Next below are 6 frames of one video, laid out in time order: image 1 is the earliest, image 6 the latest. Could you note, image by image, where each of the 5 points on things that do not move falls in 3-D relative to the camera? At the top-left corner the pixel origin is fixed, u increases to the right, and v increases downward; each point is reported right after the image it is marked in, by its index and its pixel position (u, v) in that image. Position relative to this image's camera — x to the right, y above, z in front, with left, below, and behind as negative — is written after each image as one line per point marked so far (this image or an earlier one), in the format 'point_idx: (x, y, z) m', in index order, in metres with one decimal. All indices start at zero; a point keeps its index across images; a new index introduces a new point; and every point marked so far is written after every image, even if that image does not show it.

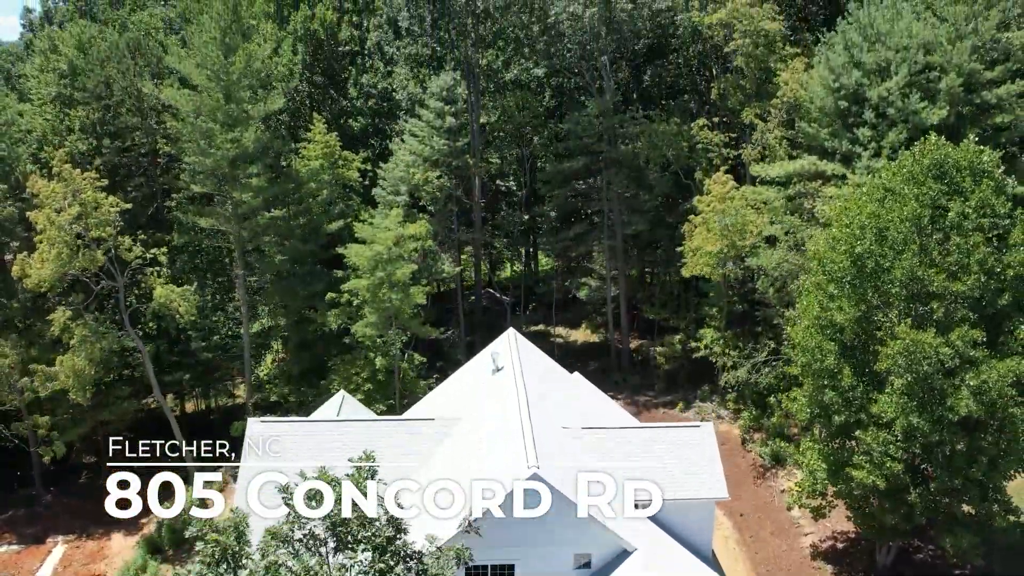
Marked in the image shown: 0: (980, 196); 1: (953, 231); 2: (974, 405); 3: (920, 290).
0: (+8.6, +1.7, +19.1) m
1: (+8.1, +1.1, +19.1) m
2: (+8.1, -2.0, +18.3) m
3: (+7.5, 0.0, +19.2) m
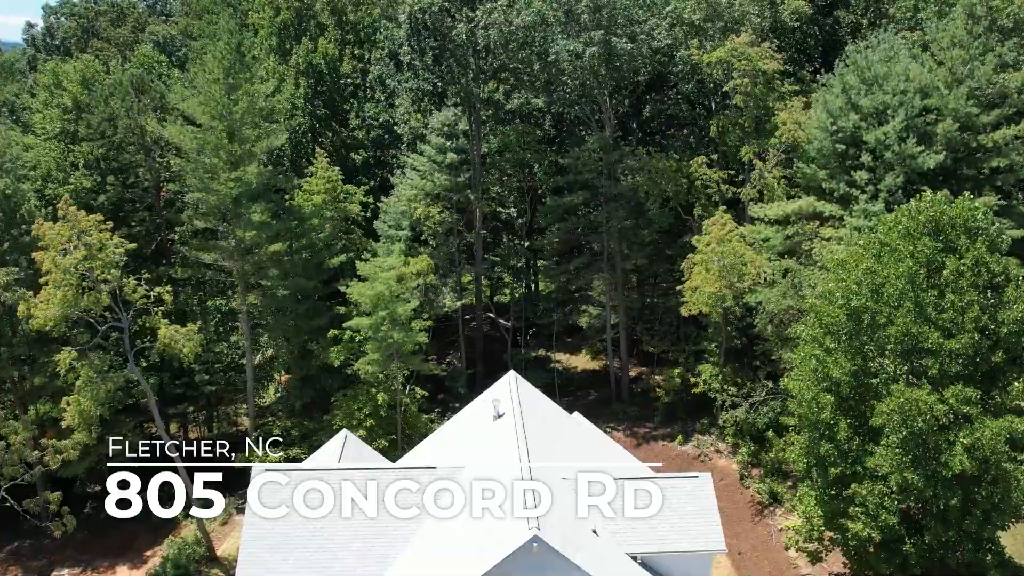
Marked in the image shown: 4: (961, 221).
0: (+8.6, +0.6, +19.3) m
1: (+8.1, 0.0, +19.4) m
2: (+8.1, -3.1, +18.6) m
3: (+7.6, -1.1, +19.5) m
4: (+8.4, +1.3, +19.6) m
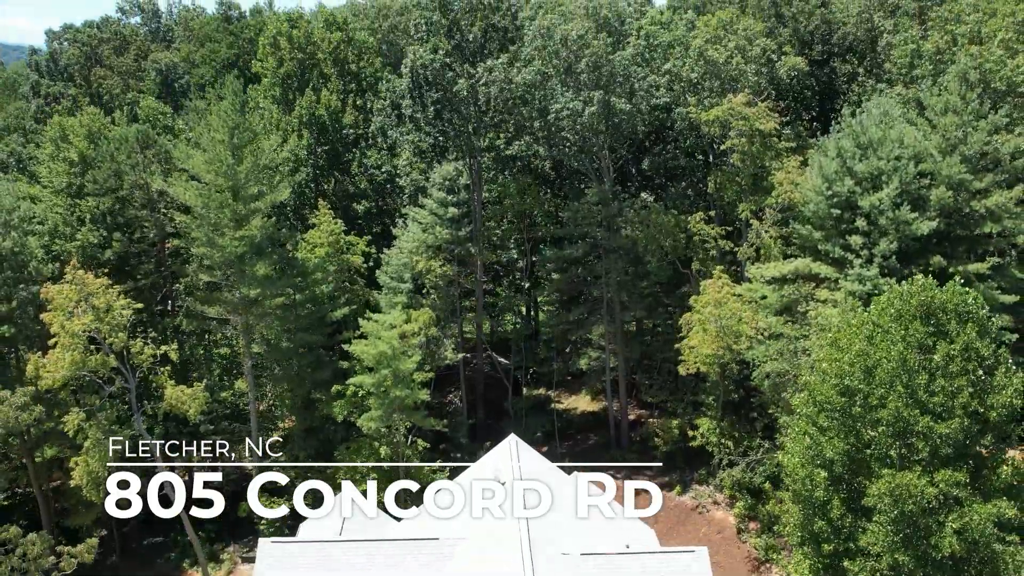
0: (+8.6, -1.0, +19.7) m
1: (+8.1, -1.6, +19.8) m
2: (+8.2, -4.7, +19.0) m
3: (+7.6, -2.7, +20.0) m
4: (+8.5, -0.3, +20.1) m
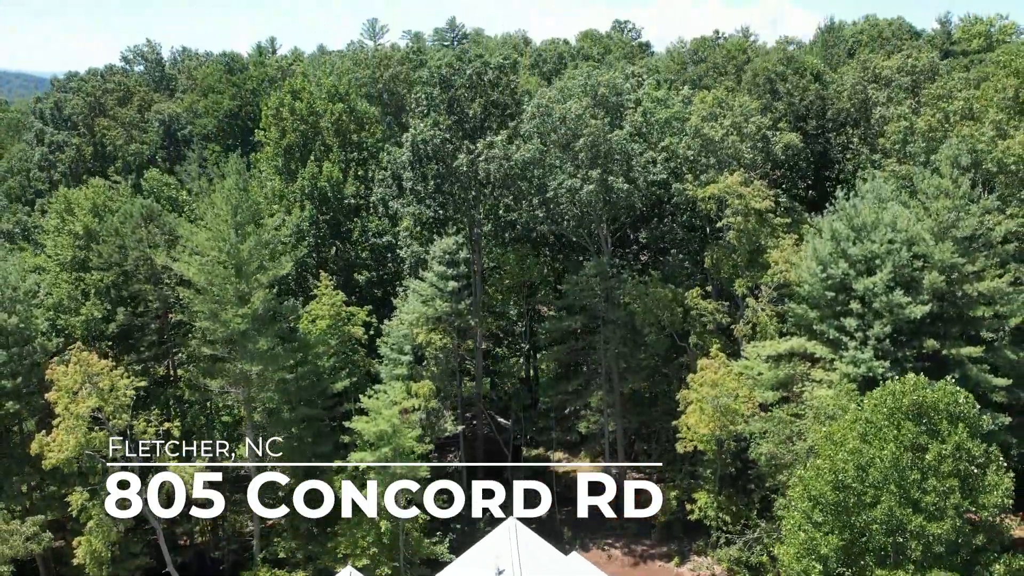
0: (+8.6, -2.9, +20.1) m
1: (+8.1, -3.6, +20.1) m
2: (+8.1, -6.7, +19.3) m
3: (+7.5, -4.7, +20.2) m
4: (+8.4, -2.3, +20.4) m
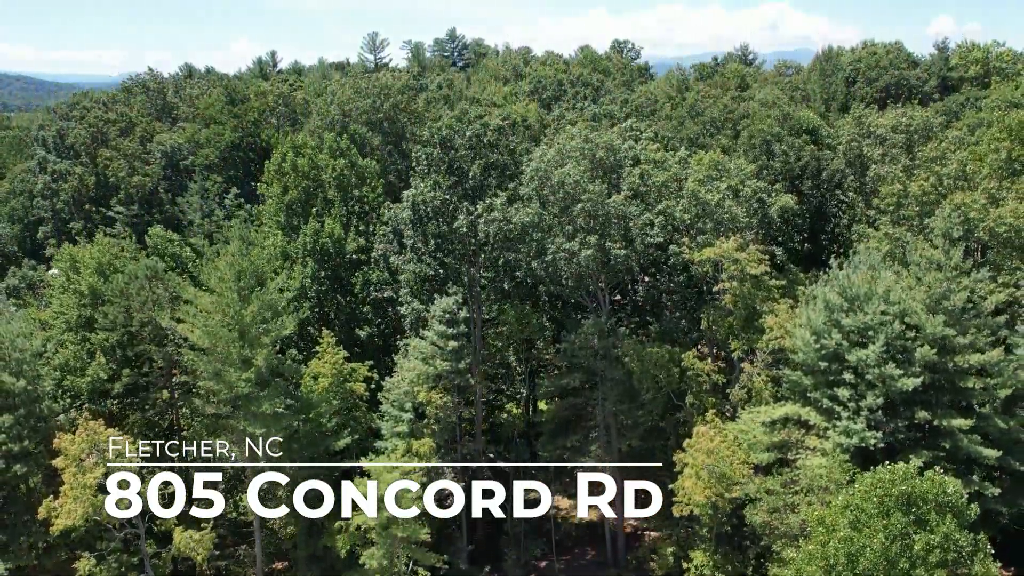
0: (+8.5, -4.8, +20.6) m
1: (+8.1, -5.5, +20.6) m
2: (+8.1, -8.6, +19.8) m
3: (+7.5, -6.5, +20.7) m
4: (+8.4, -4.2, +20.9) m
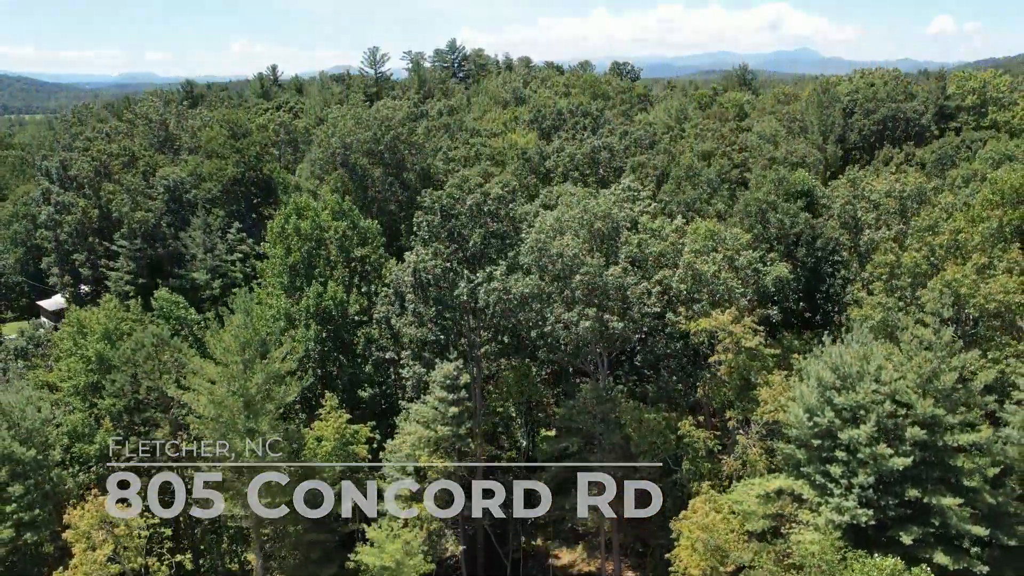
0: (+8.5, -7.0, +21.2) m
1: (+8.1, -7.6, +21.2) m
2: (+8.1, -10.7, +20.4) m
3: (+7.5, -8.7, +21.4) m
4: (+8.4, -6.3, +21.5) m
